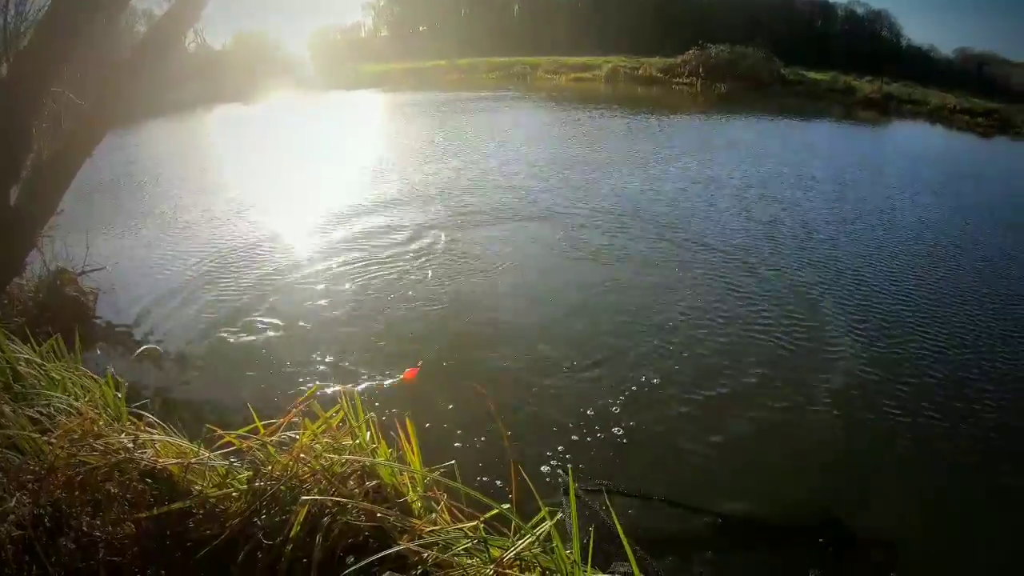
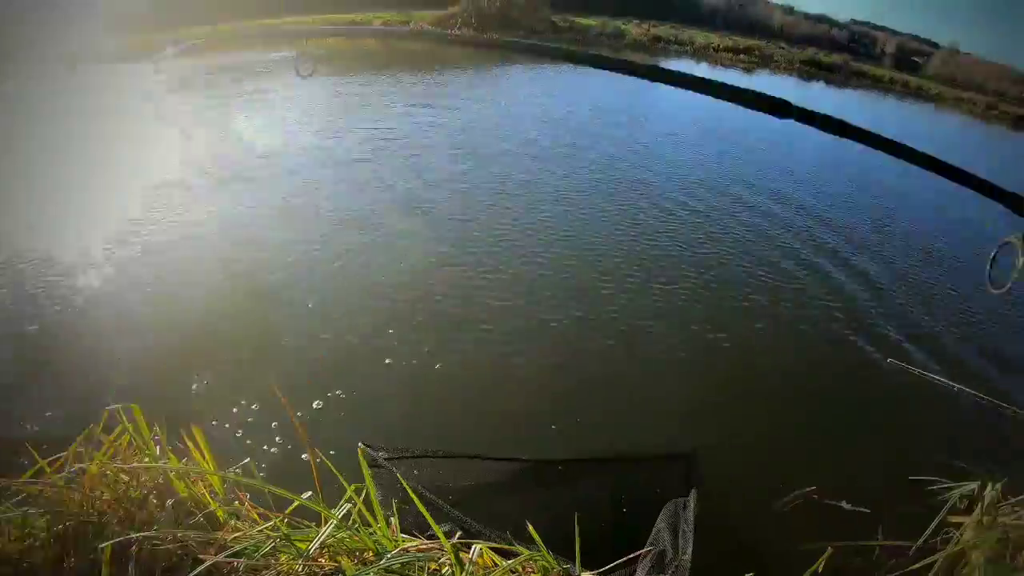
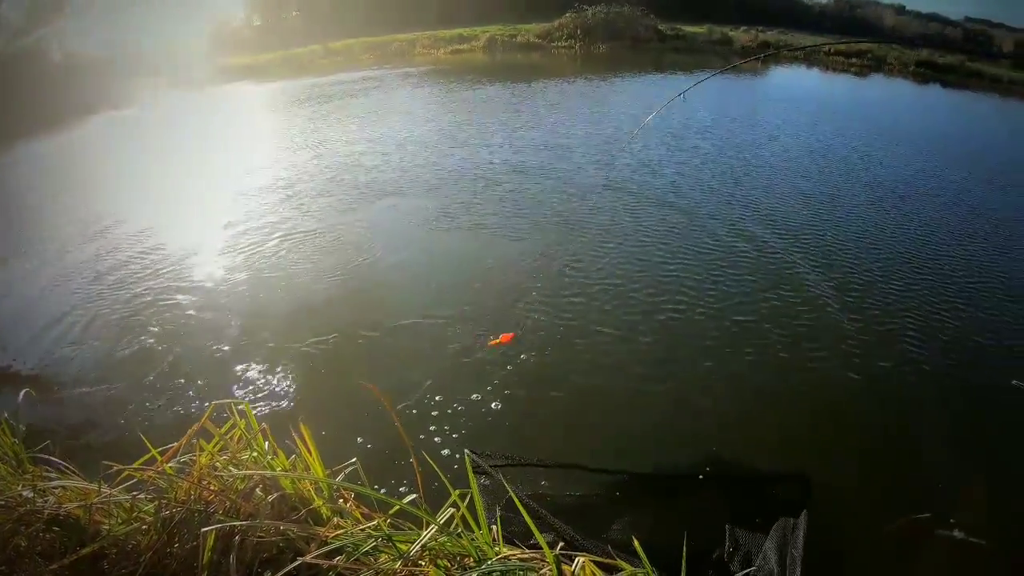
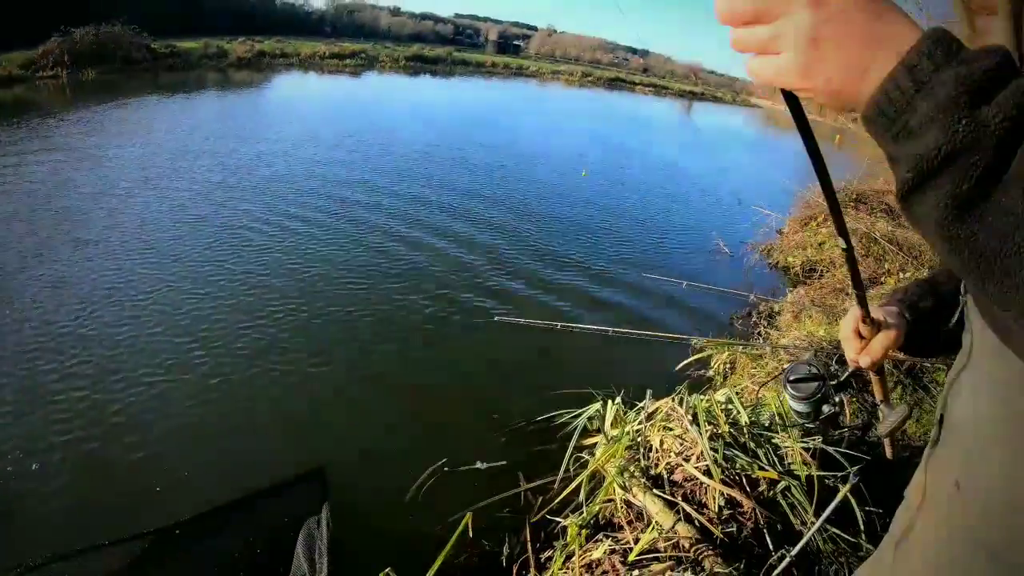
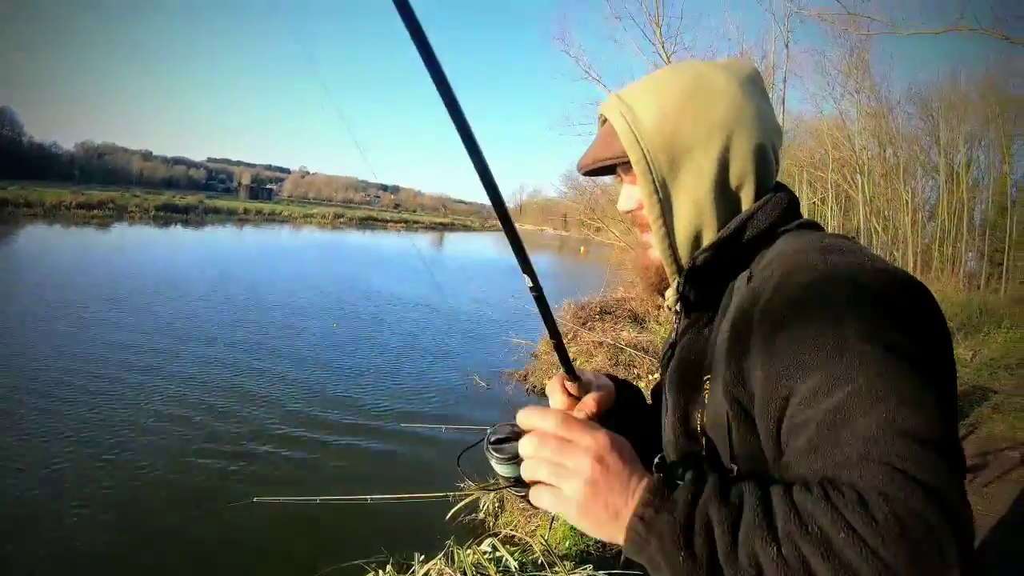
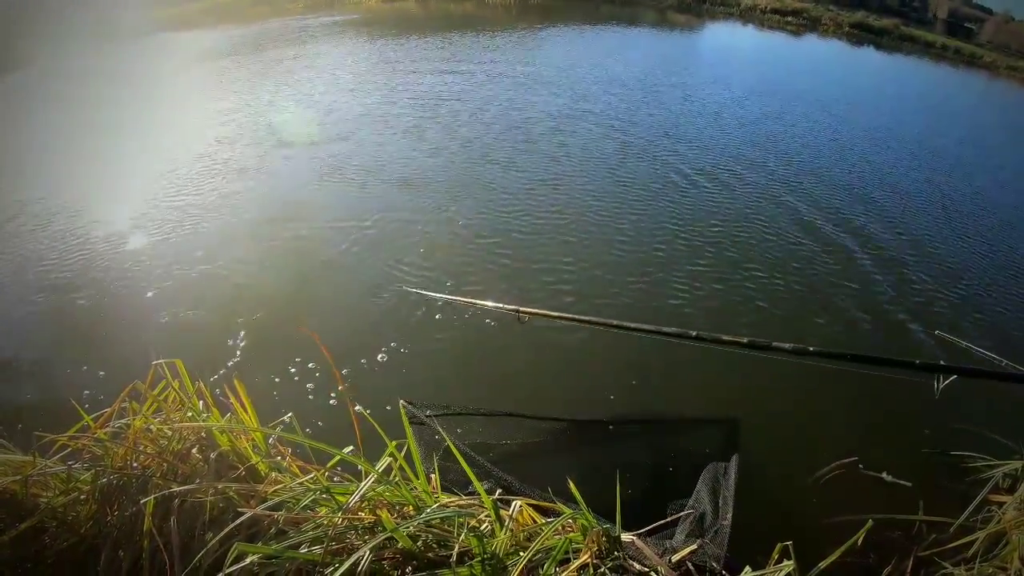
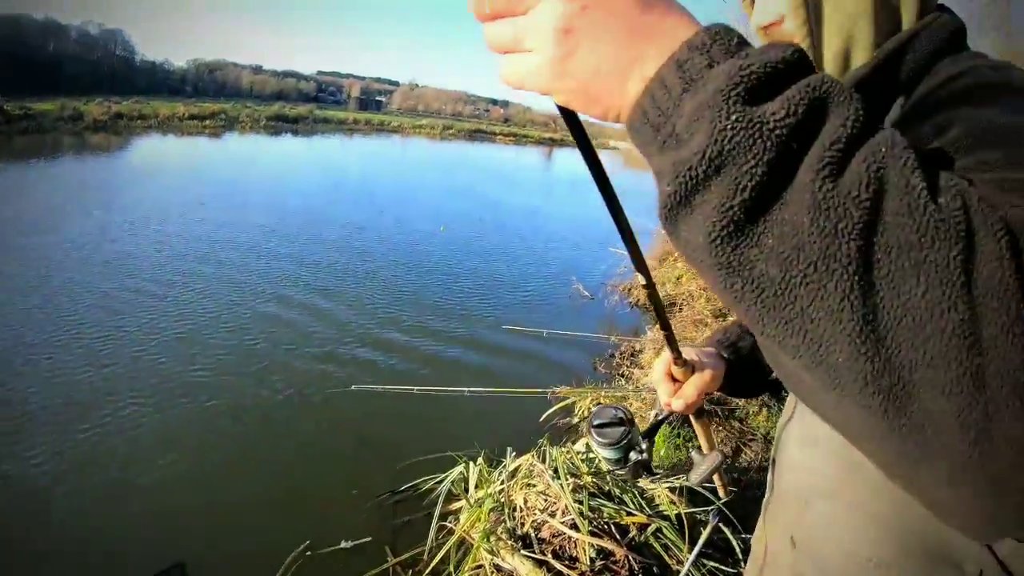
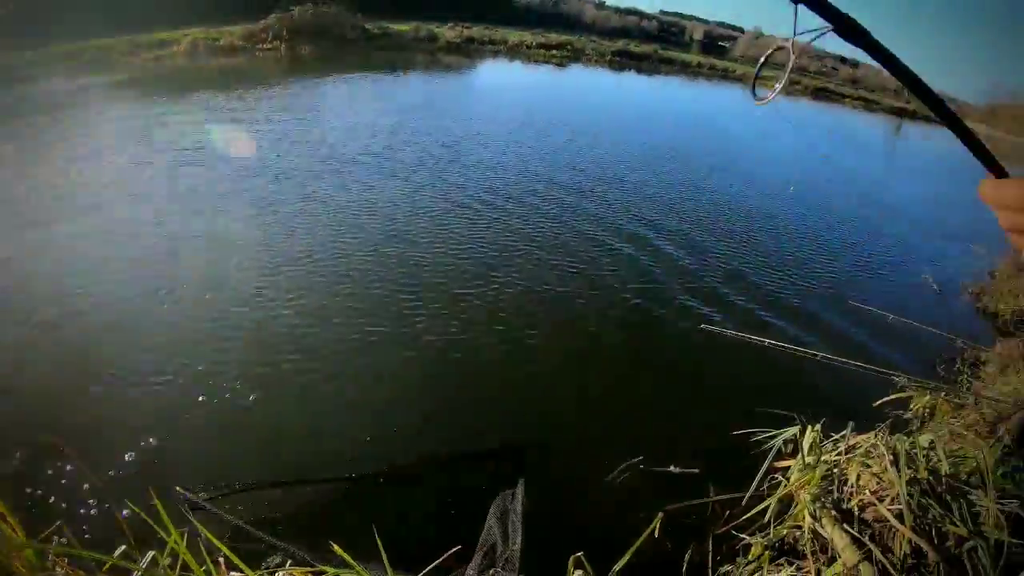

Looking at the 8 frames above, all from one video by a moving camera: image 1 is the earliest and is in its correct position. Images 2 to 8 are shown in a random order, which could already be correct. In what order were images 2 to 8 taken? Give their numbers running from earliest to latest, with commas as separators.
3, 6, 2, 8, 4, 7, 5
